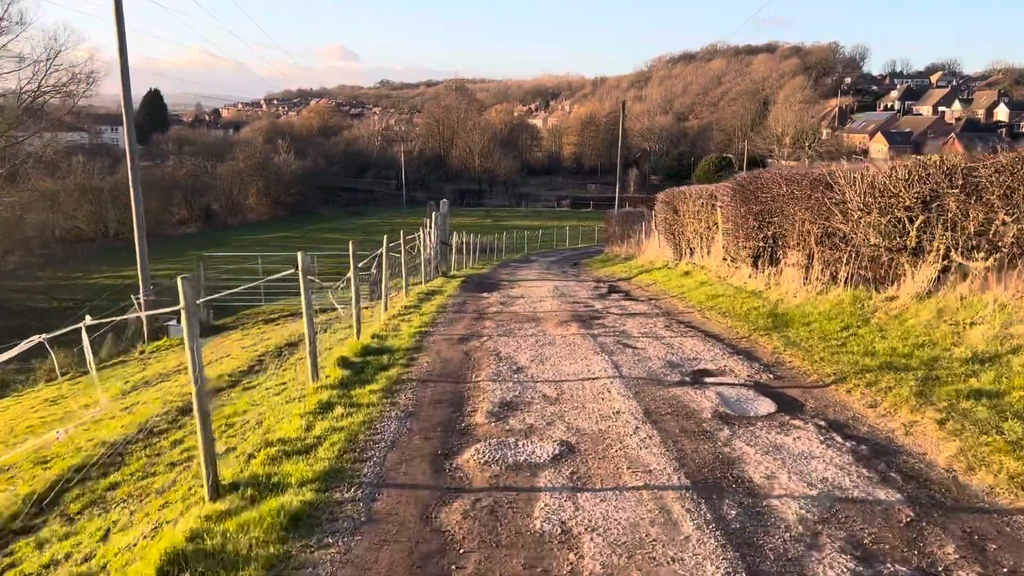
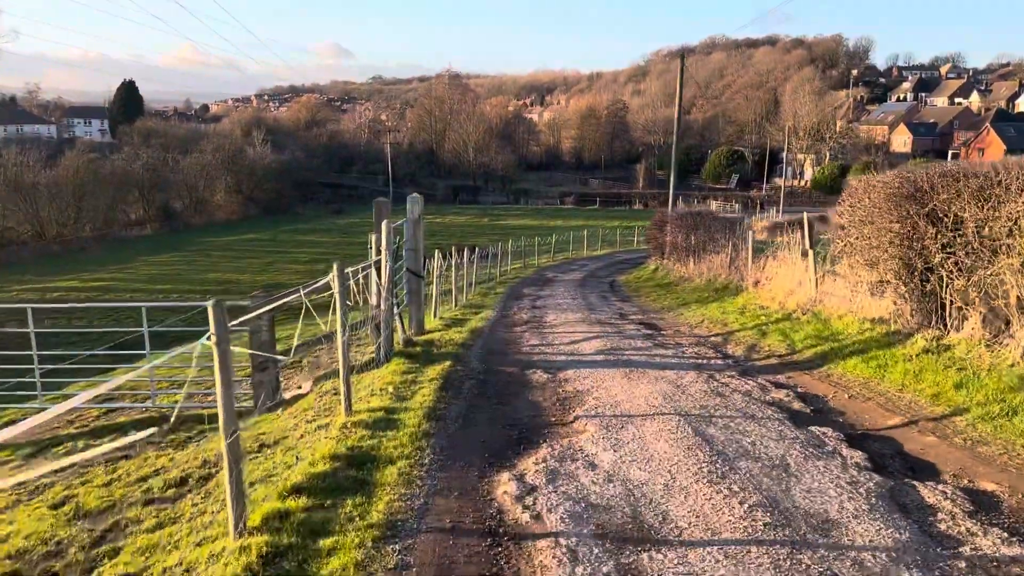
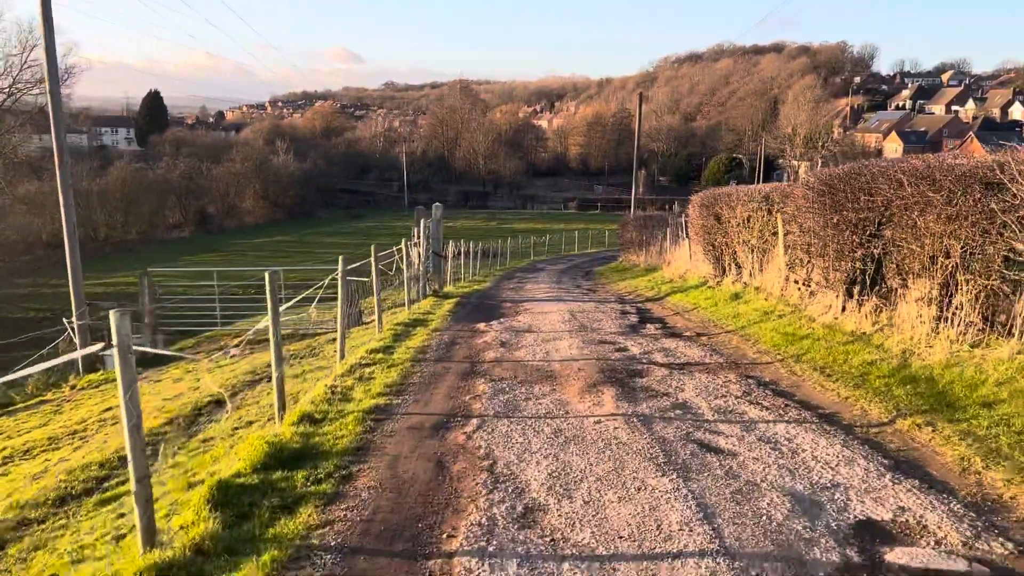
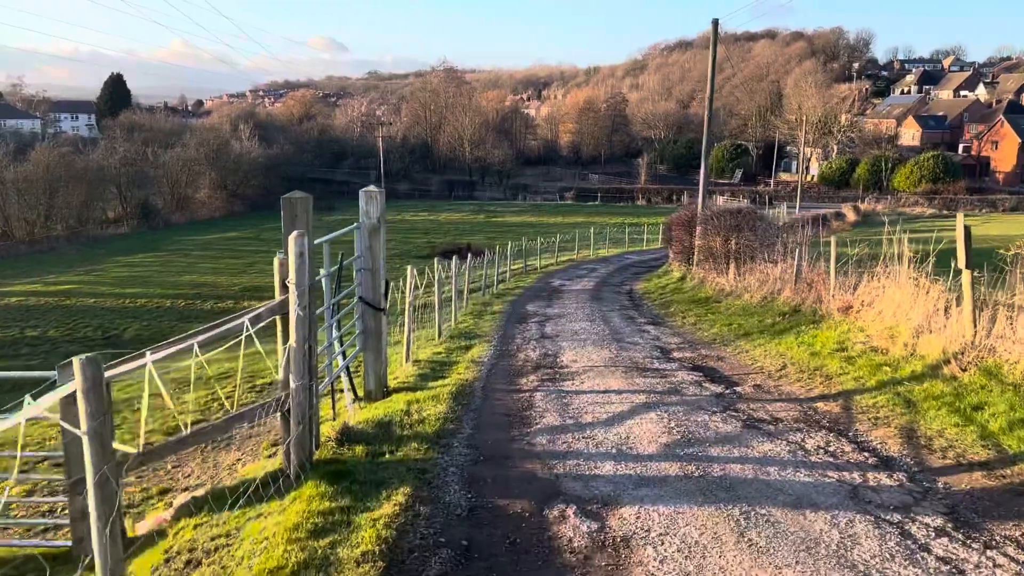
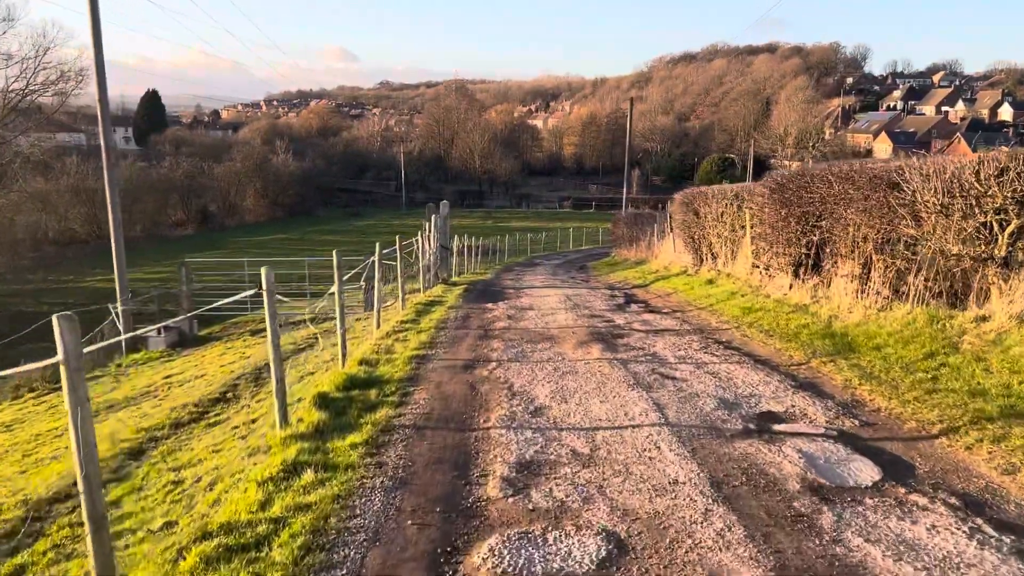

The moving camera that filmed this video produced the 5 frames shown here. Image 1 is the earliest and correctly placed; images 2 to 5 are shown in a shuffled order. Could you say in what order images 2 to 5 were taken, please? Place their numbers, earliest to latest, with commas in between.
5, 3, 2, 4
